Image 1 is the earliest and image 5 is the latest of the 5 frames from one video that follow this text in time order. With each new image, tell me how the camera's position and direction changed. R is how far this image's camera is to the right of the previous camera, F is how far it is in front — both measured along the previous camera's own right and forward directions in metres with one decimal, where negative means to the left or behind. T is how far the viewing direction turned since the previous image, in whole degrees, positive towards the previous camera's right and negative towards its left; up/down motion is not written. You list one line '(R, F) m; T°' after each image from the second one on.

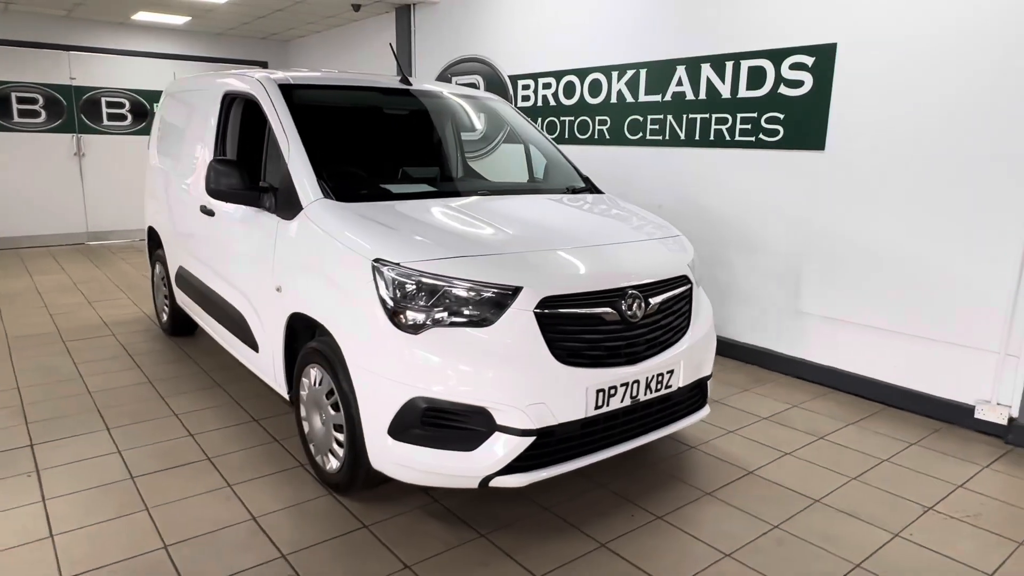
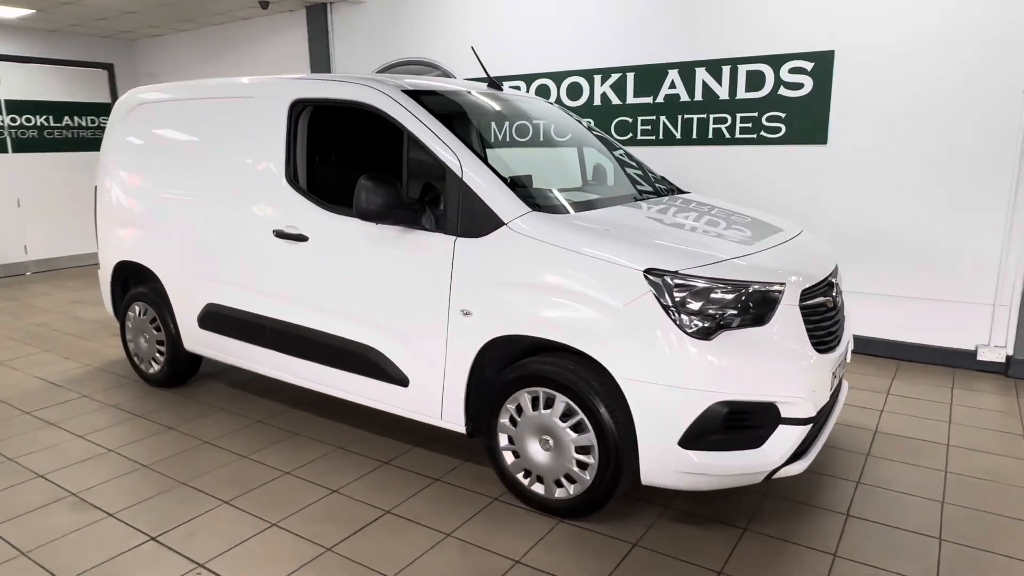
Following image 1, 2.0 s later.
(-1.7, +0.3) m; +17°
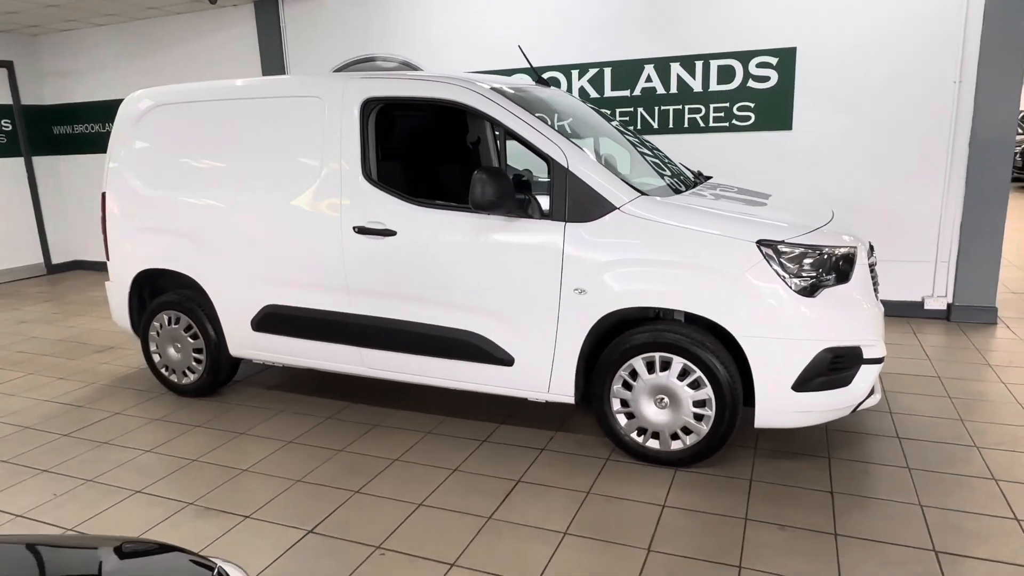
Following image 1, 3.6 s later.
(-1.0, -0.2) m; +10°
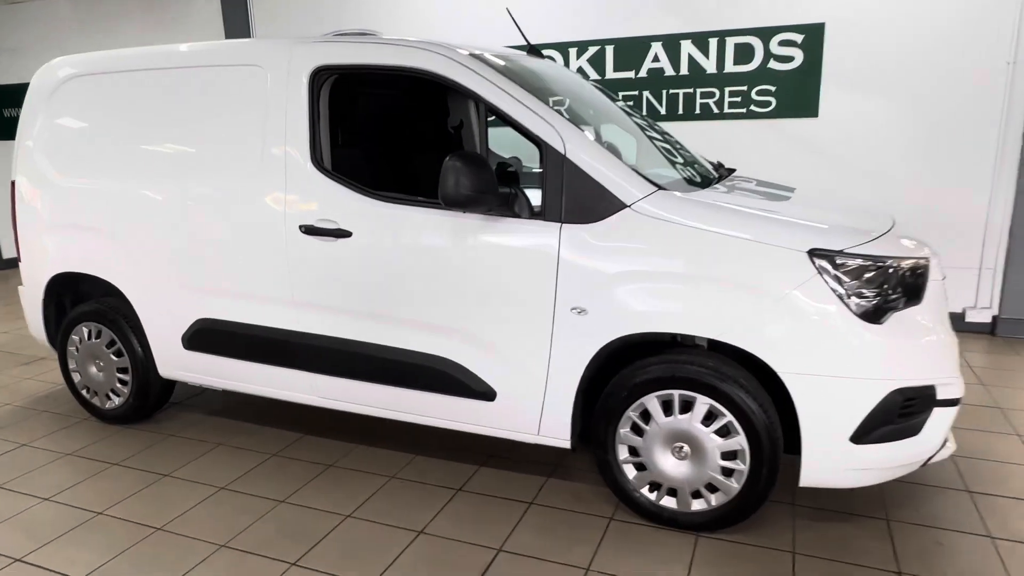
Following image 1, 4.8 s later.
(0.0, +0.6) m; 0°
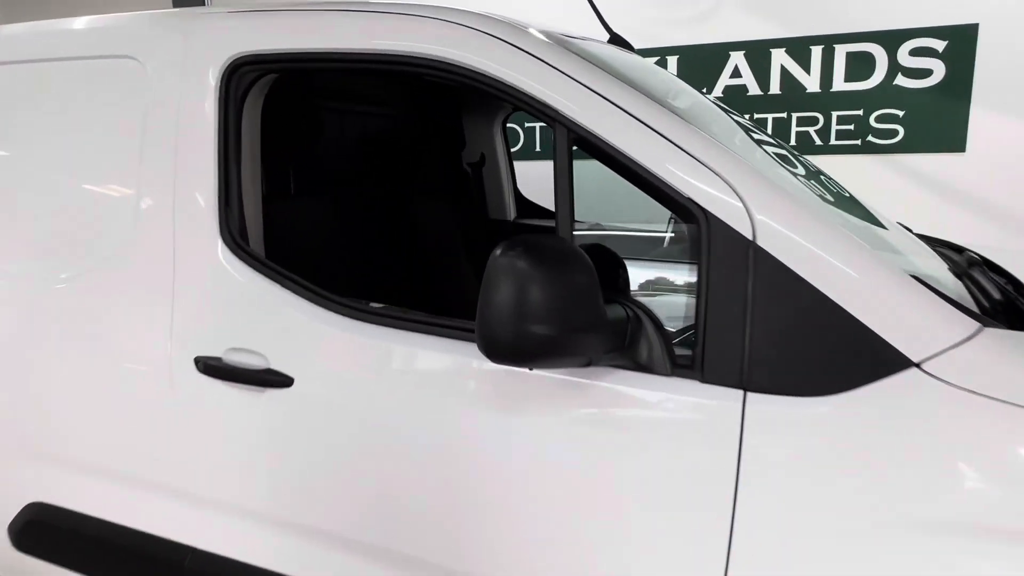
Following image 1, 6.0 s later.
(-0.2, +1.3) m; 0°
